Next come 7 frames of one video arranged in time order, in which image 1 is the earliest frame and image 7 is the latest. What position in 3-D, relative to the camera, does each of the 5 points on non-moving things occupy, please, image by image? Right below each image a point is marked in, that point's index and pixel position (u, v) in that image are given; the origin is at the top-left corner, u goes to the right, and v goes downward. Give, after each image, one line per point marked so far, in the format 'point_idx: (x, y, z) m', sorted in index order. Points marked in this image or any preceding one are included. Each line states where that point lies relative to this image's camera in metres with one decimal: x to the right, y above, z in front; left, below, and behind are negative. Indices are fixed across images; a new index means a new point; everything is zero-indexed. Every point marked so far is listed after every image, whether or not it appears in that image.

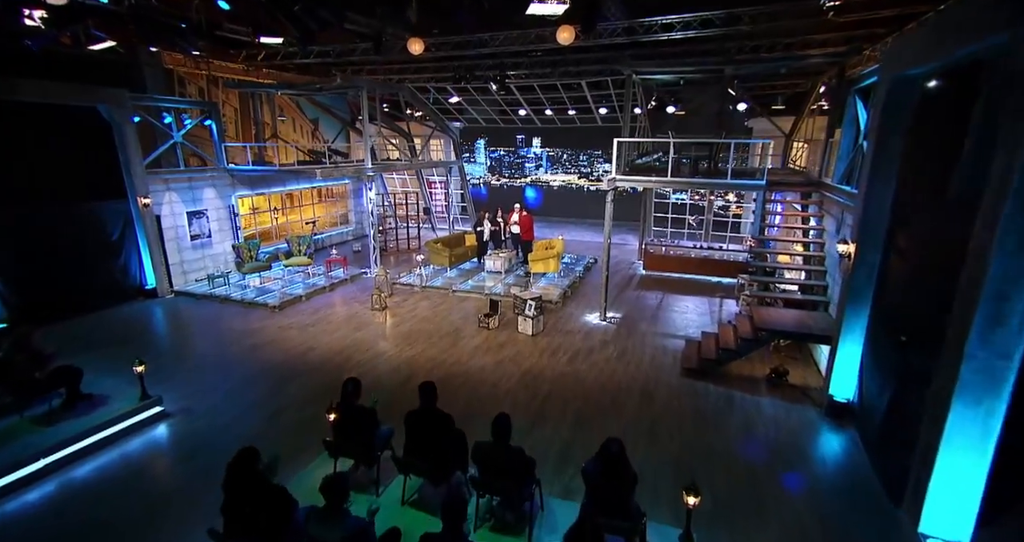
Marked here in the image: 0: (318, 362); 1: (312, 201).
0: (-3.1, -1.4, +6.8) m
1: (-6.8, +2.3, +14.5) m
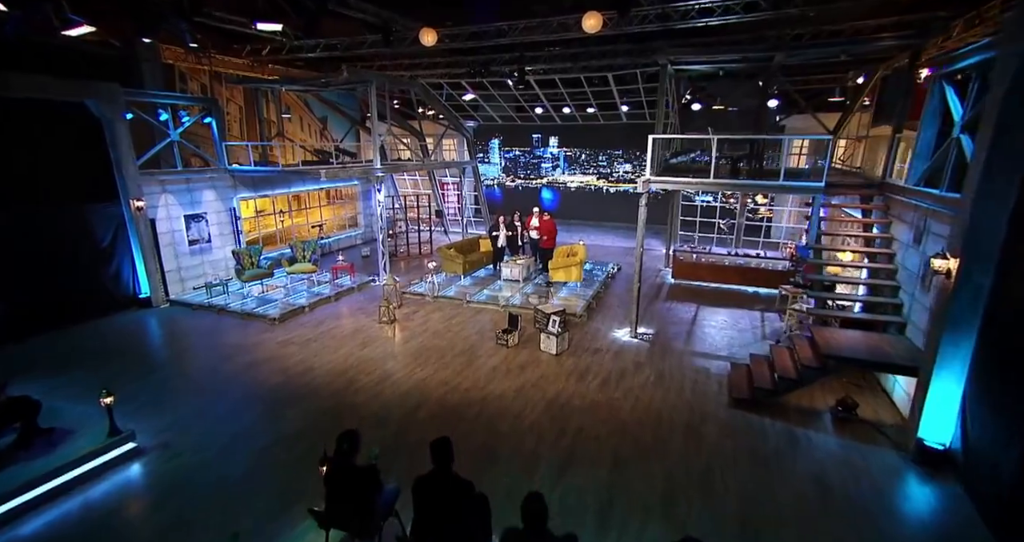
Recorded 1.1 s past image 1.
0: (-2.7, -1.6, +6.1) m
1: (-6.3, +2.2, +13.9) m
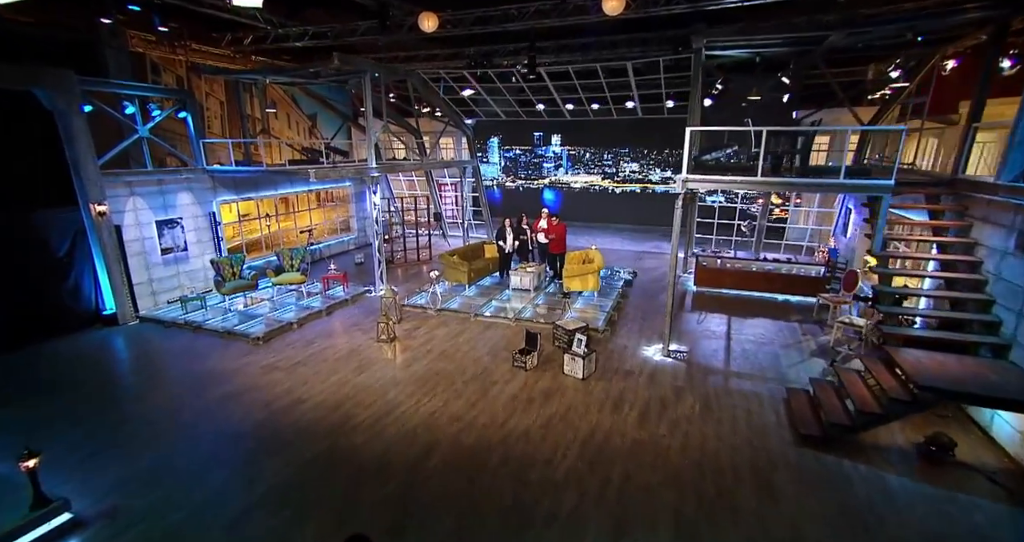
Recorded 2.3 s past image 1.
0: (-2.5, -1.8, +5.2) m
1: (-6.1, +1.9, +12.9) m
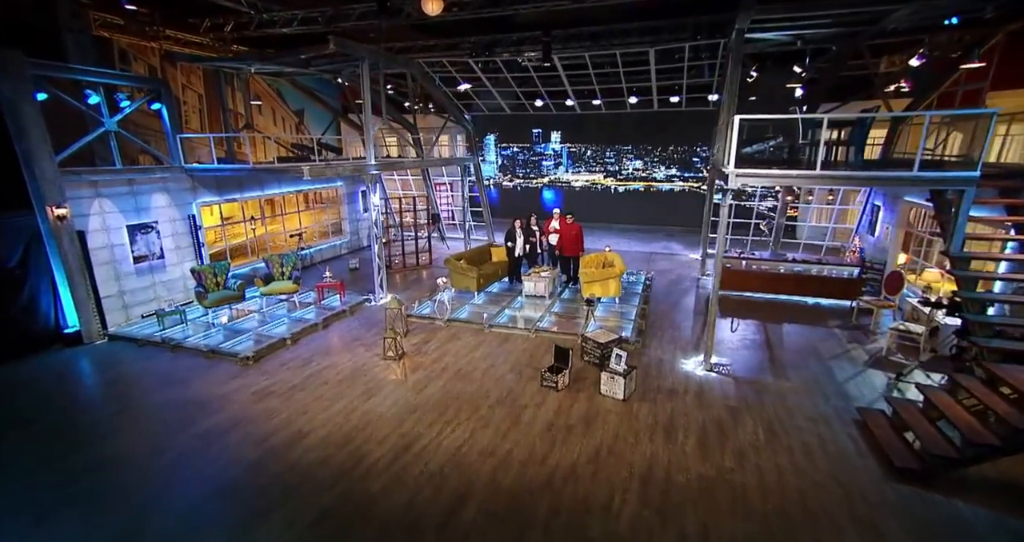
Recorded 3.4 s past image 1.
0: (-2.0, -1.9, +4.4) m
1: (-6.0, +1.7, +11.9) m
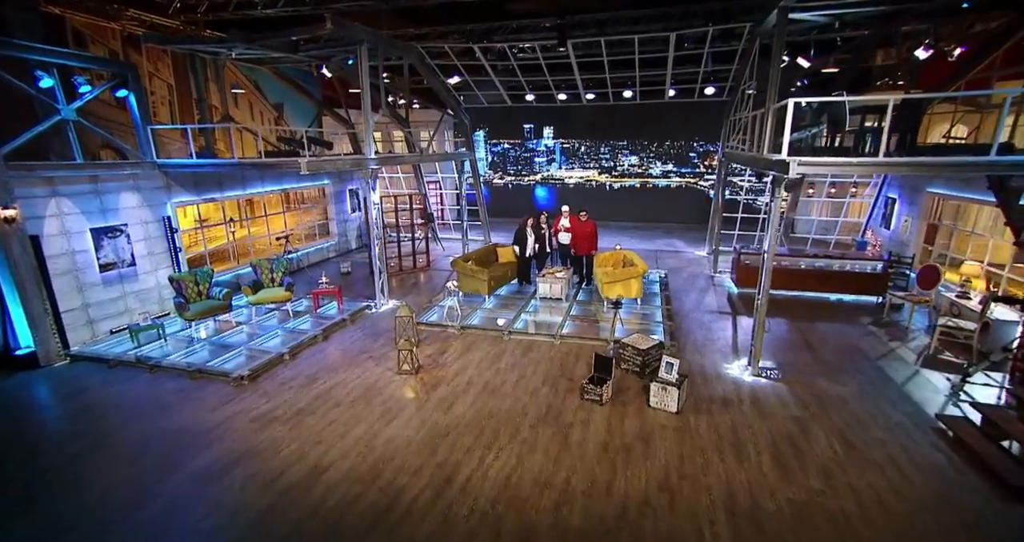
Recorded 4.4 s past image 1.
0: (-1.5, -2.0, +3.7) m
1: (-5.9, +1.6, +11.0) m
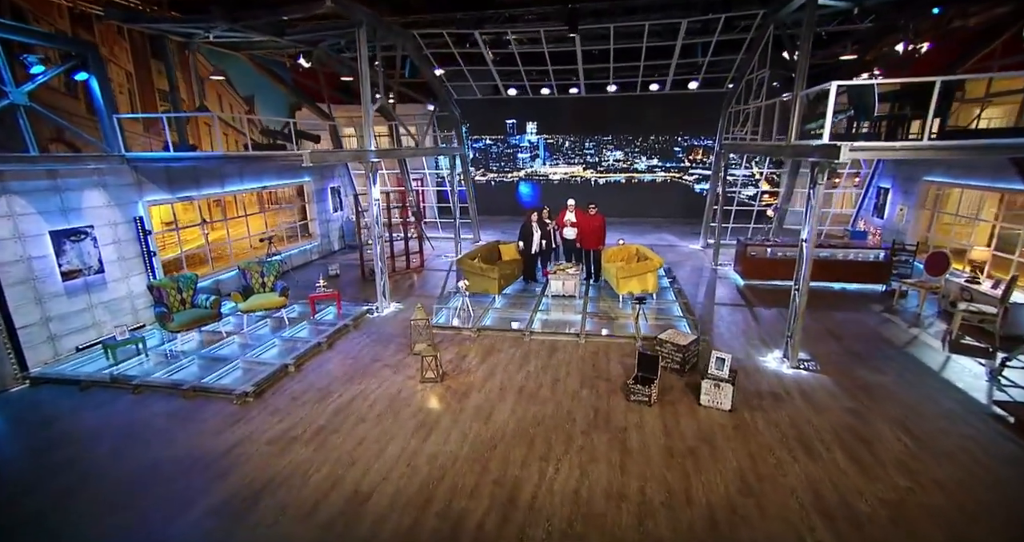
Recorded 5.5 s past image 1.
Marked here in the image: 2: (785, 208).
0: (-0.9, -2.0, +3.2) m
1: (-6.0, +1.5, +10.2) m
2: (+6.7, +1.5, +10.5) m
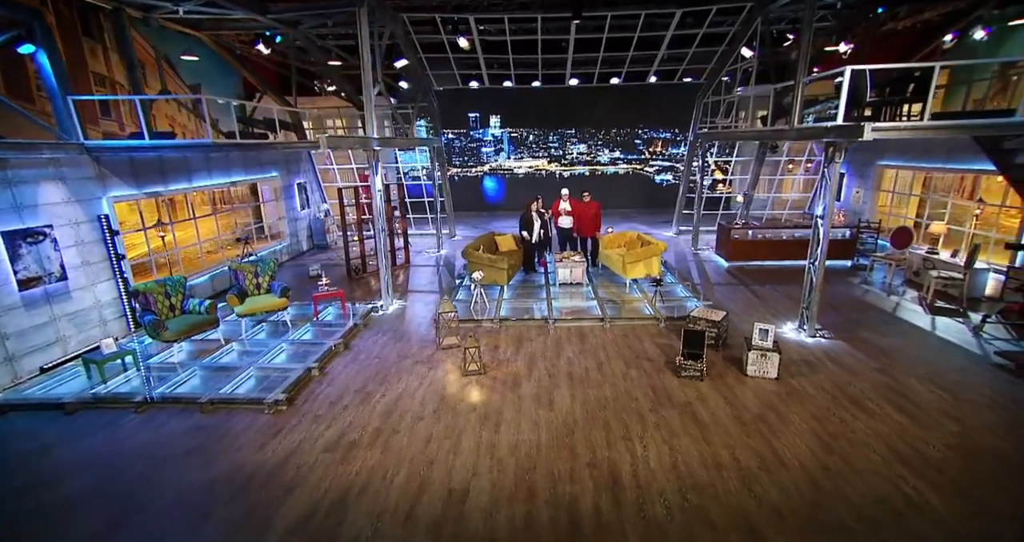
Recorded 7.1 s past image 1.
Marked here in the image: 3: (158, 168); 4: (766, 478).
0: (0.0, -1.8, +3.0) m
1: (-6.1, +1.4, +9.2) m
2: (+6.4, +2.0, +11.2) m
3: (-5.9, +1.7, +7.2) m
4: (+2.0, -1.7, +3.5) m
